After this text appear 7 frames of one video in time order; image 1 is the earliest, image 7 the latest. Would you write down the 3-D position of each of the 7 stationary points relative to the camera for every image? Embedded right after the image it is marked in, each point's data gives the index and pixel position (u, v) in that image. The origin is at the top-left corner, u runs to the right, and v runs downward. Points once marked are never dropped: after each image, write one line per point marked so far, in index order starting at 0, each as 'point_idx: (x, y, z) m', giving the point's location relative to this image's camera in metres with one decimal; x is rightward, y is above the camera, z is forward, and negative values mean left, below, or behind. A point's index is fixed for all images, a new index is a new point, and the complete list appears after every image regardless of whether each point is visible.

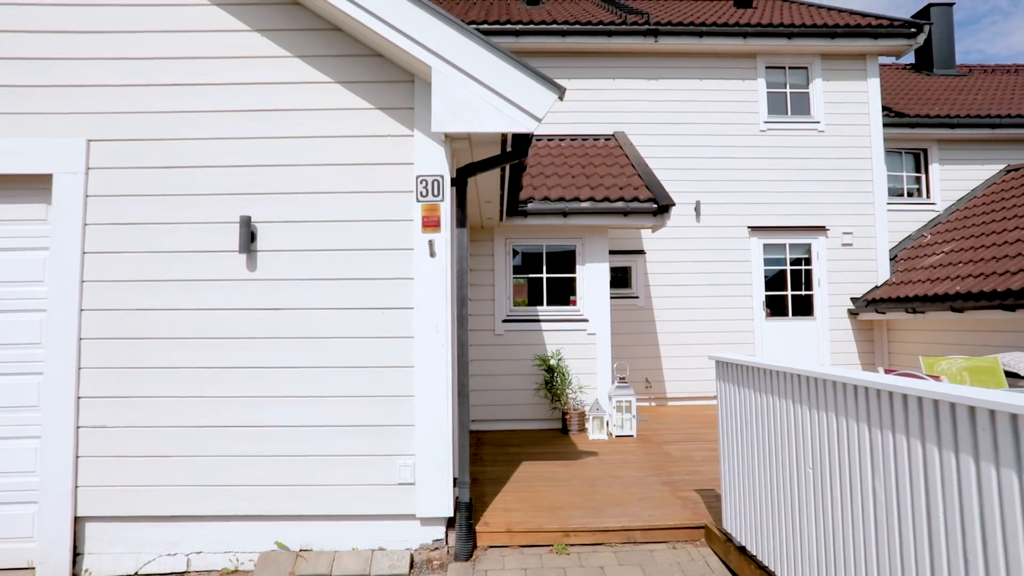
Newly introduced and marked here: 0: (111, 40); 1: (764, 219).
0: (-2.1, +1.3, +3.4) m
1: (+3.2, +0.9, +8.0) m
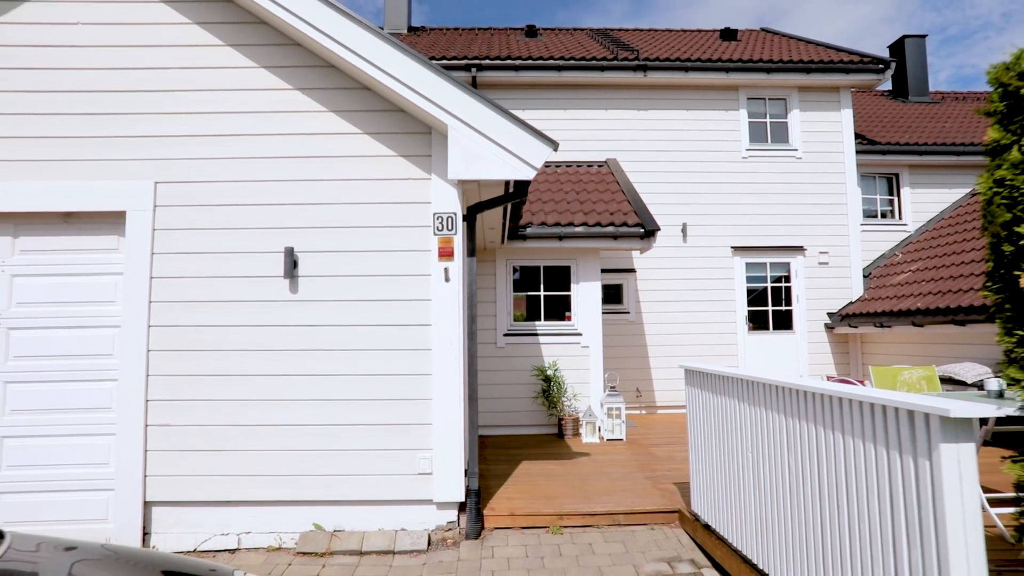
0: (-2.1, +1.2, +4.0) m
1: (+3.2, +0.6, +8.6) m
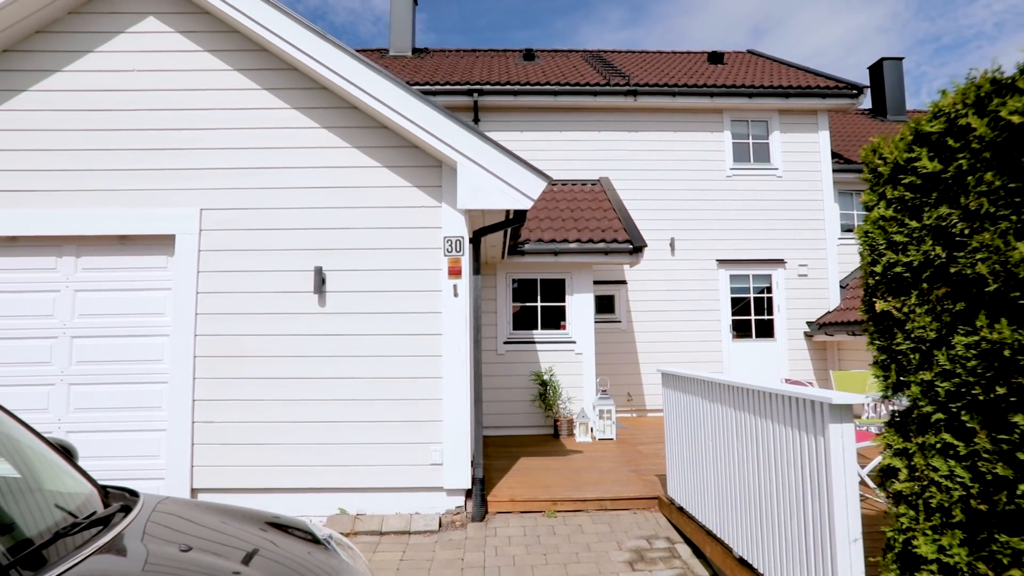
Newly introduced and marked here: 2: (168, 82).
0: (-2.1, +1.1, +4.6) m
1: (+3.2, +0.5, +9.2) m
2: (-2.5, +1.5, +4.6) m
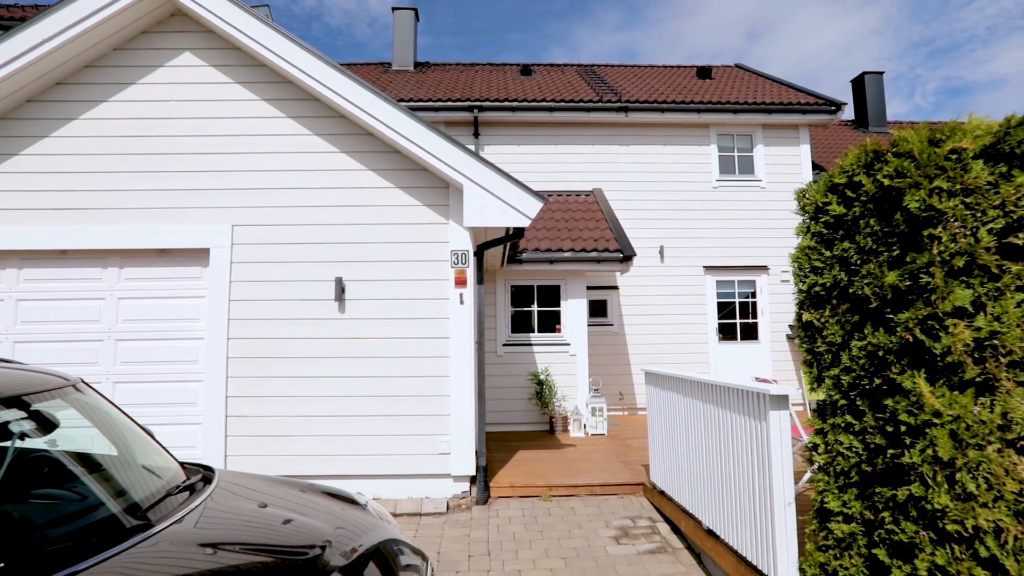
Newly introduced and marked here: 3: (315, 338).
0: (-2.1, +1.0, +5.1) m
1: (+3.1, +0.4, +9.7) m
2: (-2.5, +1.4, +5.1) m
3: (-1.5, -0.4, +4.9) m
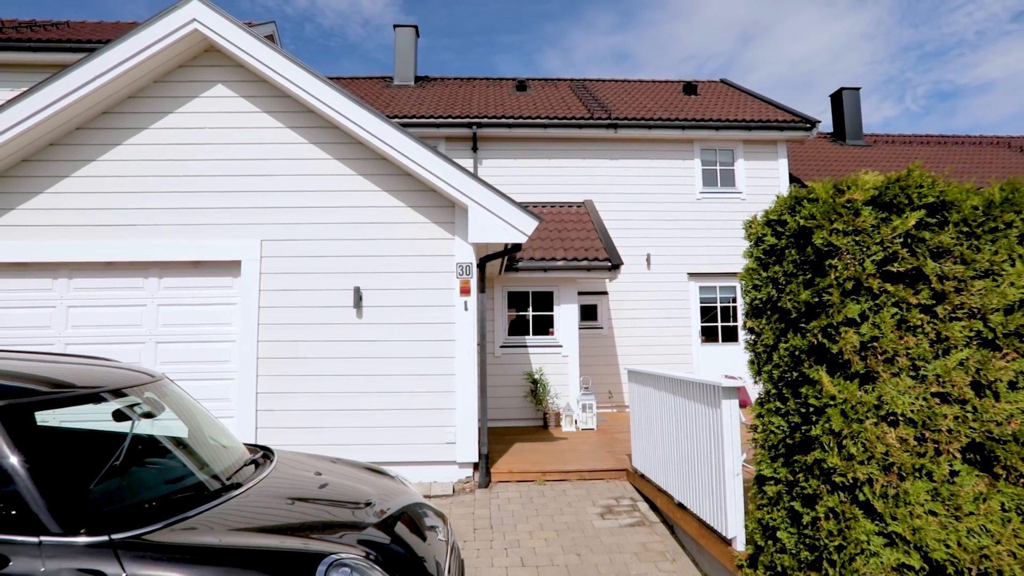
0: (-2.1, +1.0, +5.7) m
1: (+3.1, +0.3, +10.4) m
2: (-2.5, +1.4, +5.7) m
3: (-1.5, -0.5, +5.5) m
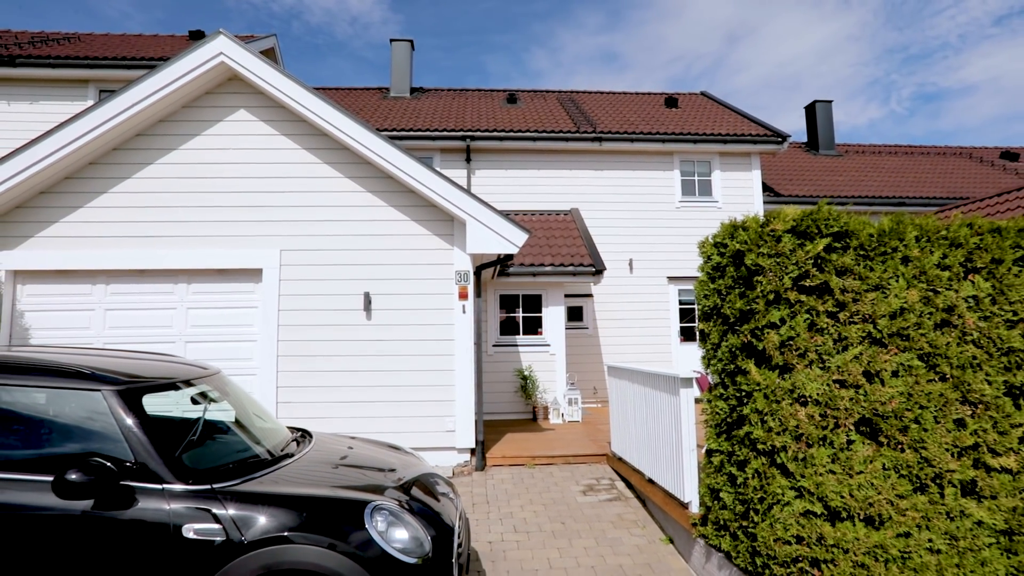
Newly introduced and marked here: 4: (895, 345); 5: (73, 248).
0: (-2.2, +0.9, +6.3) m
1: (+2.9, +0.3, +11.1) m
2: (-2.6, +1.3, +6.4) m
3: (-1.6, -0.5, +6.2) m
4: (+1.9, -0.3, +3.1) m
5: (-4.2, +0.4, +6.1) m
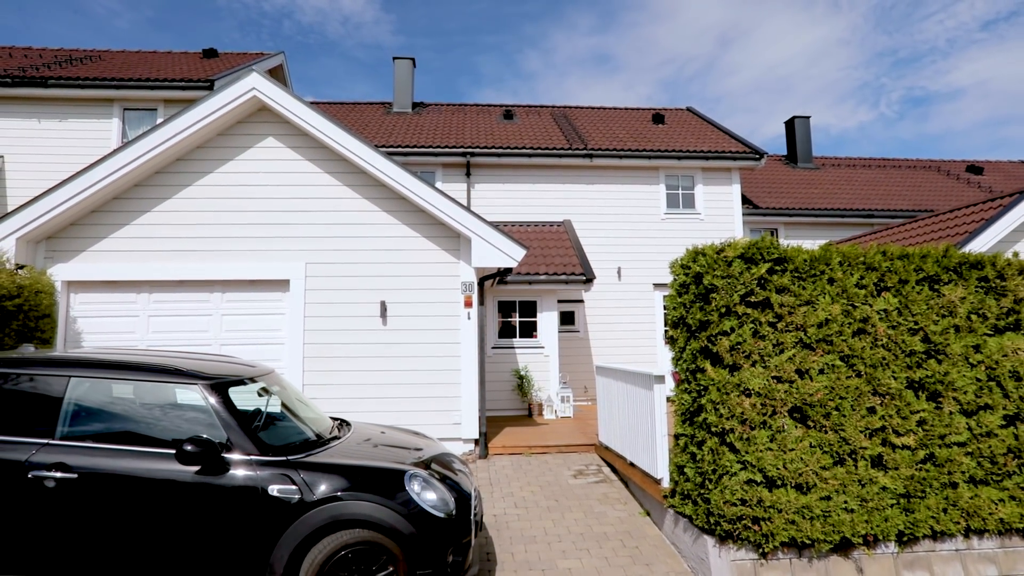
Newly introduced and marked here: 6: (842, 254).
0: (-2.2, +0.8, +7.1) m
1: (+2.8, +0.2, +11.9) m
2: (-2.6, +1.2, +7.1) m
3: (-1.6, -0.6, +7.0) m
4: (+1.9, -0.4, +3.9) m
5: (-4.2, +0.3, +6.8) m
6: (+2.1, +0.2, +4.1) m
